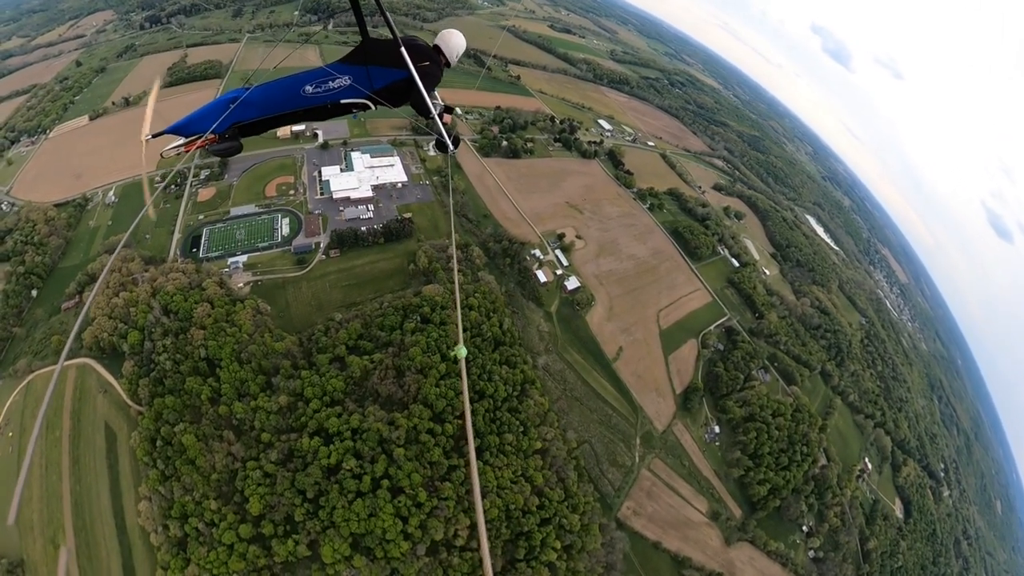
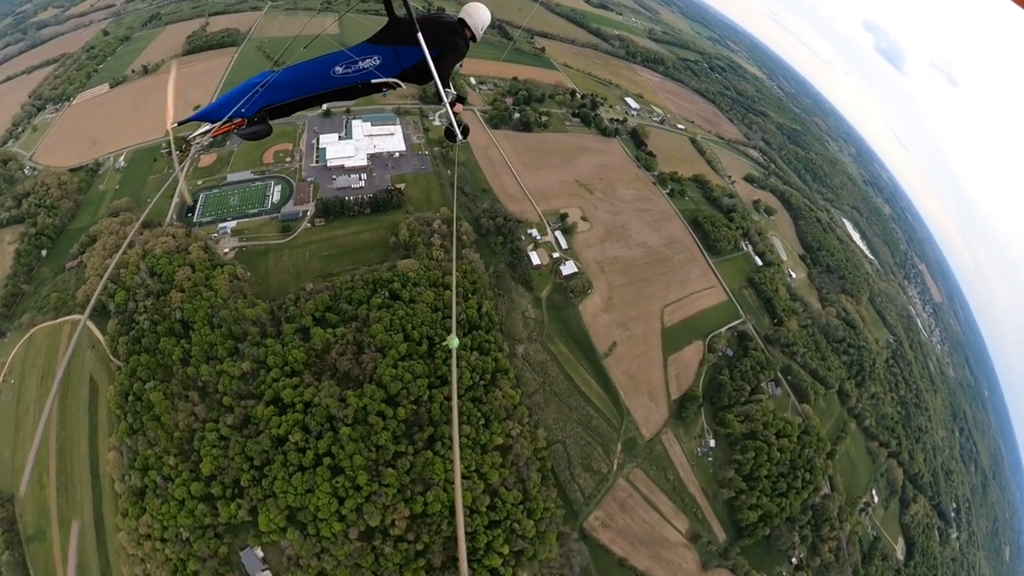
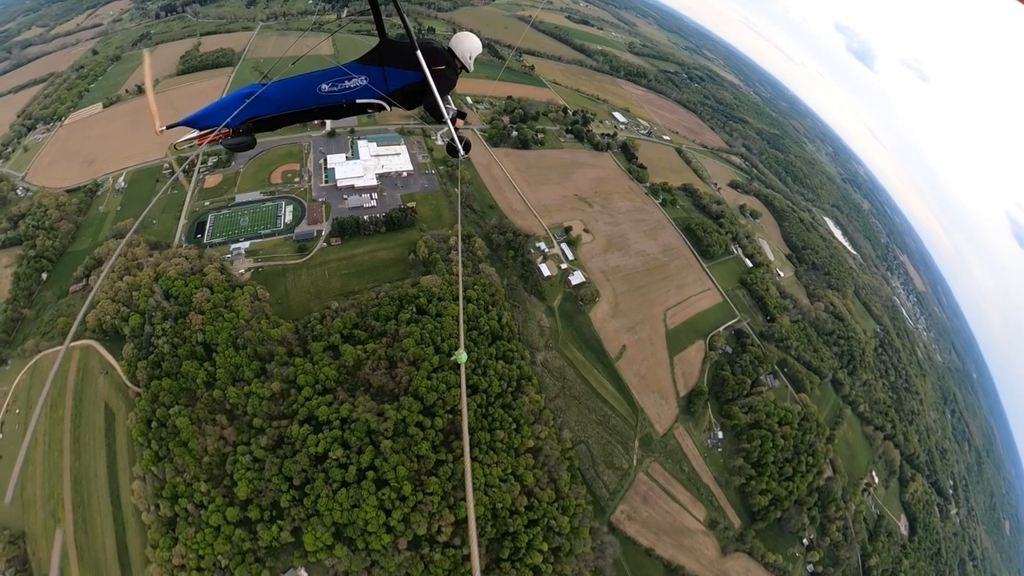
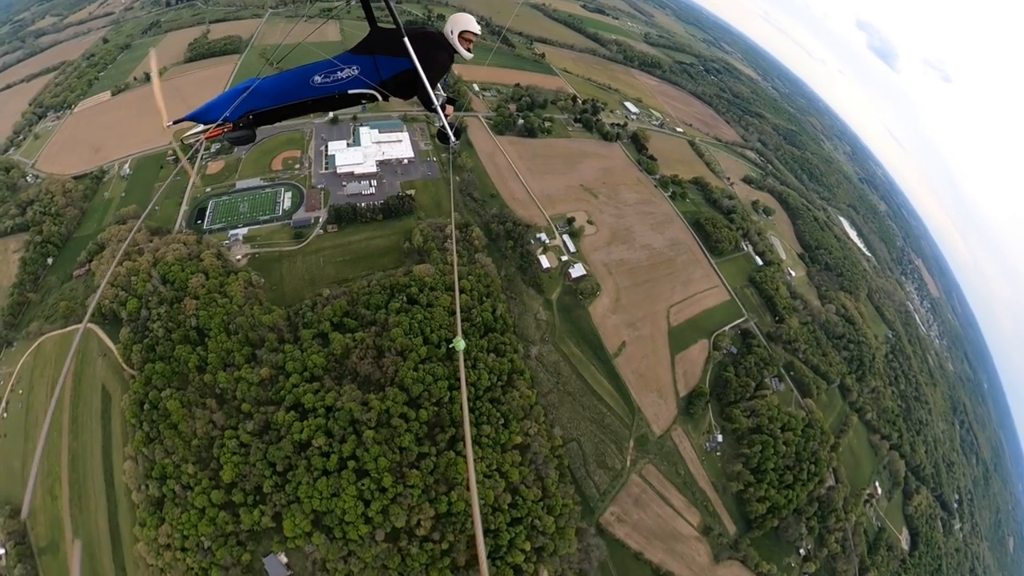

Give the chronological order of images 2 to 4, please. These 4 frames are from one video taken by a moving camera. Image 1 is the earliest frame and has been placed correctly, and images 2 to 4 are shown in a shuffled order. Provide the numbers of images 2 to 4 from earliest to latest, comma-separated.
3, 4, 2
